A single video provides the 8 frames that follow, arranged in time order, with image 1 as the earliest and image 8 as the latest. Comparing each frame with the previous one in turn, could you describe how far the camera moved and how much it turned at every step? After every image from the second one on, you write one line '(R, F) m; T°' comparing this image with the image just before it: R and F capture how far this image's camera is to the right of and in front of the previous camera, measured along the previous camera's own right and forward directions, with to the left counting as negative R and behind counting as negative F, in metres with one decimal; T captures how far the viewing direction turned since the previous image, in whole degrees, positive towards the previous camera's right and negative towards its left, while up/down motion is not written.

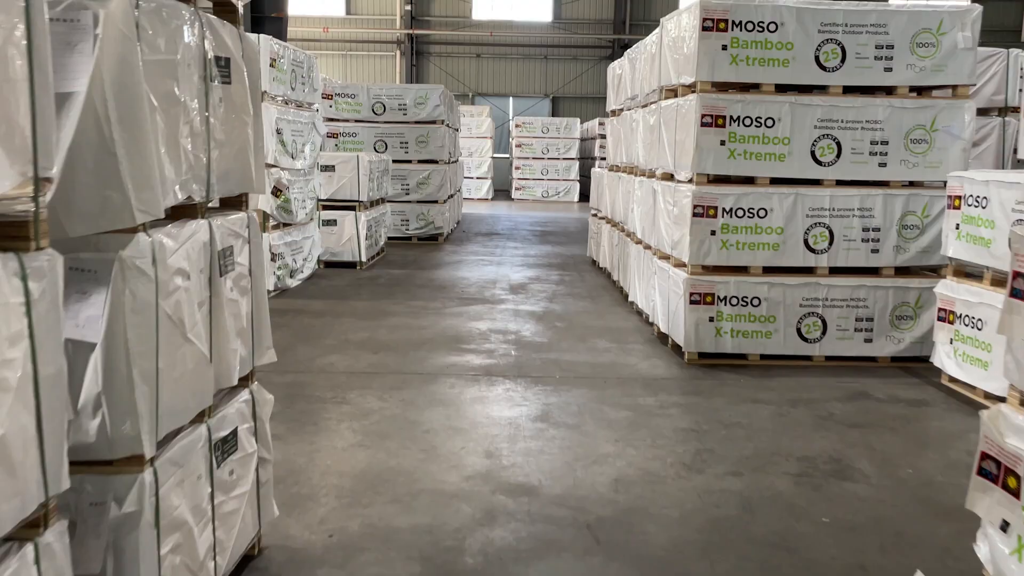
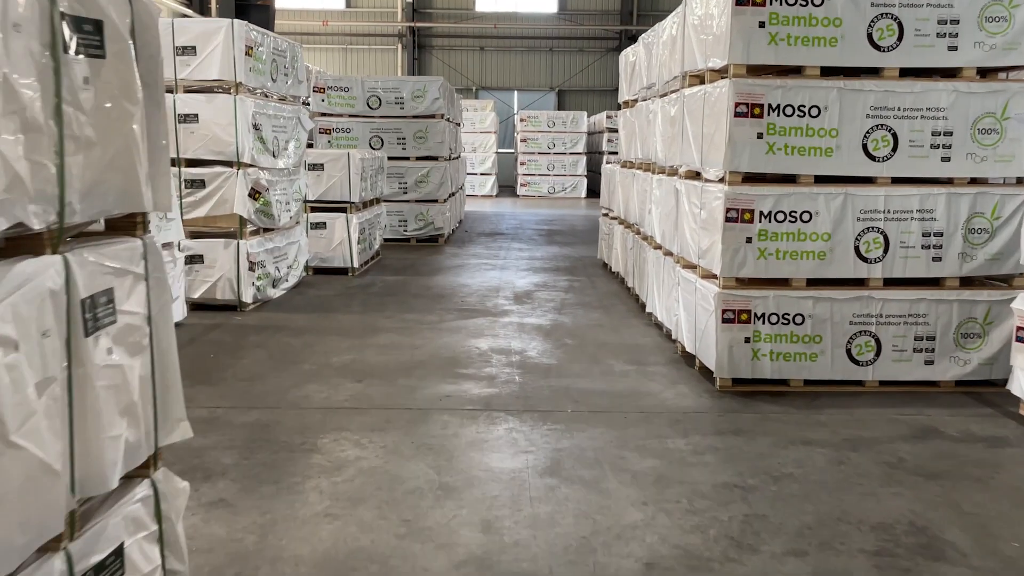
(0.0, +0.7) m; 0°
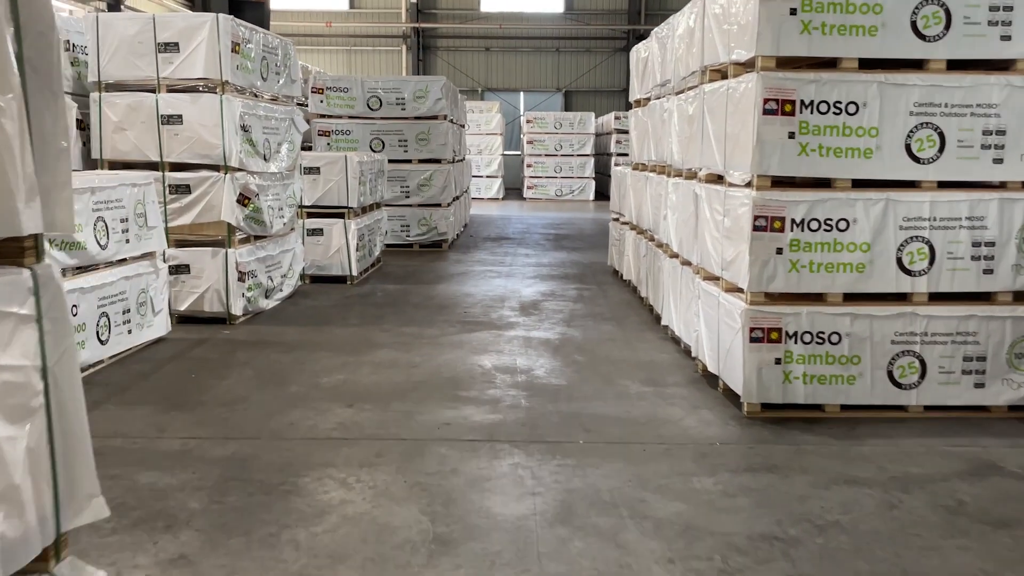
(0.0, +0.4) m; 0°
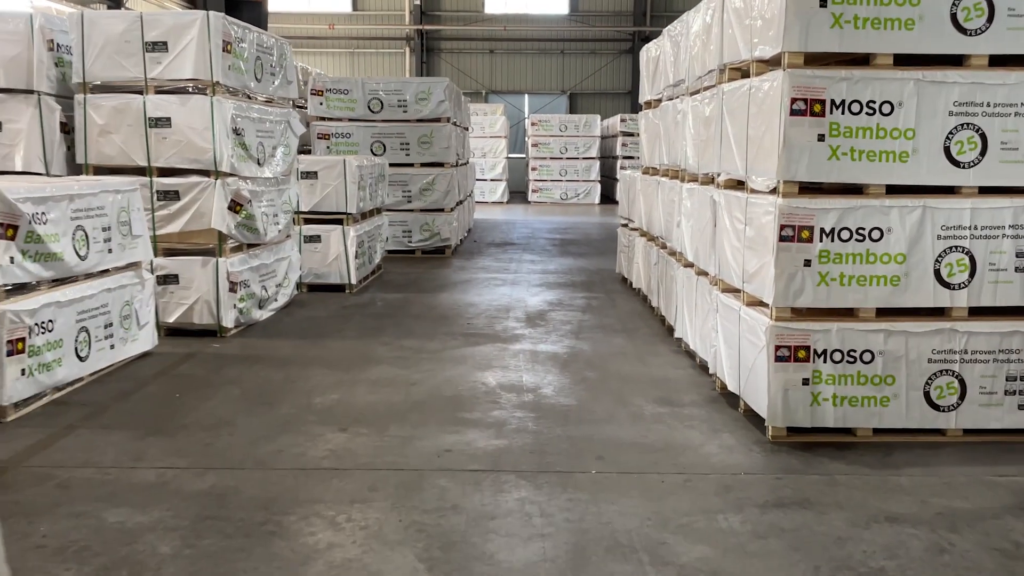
(0.0, +0.3) m; 0°
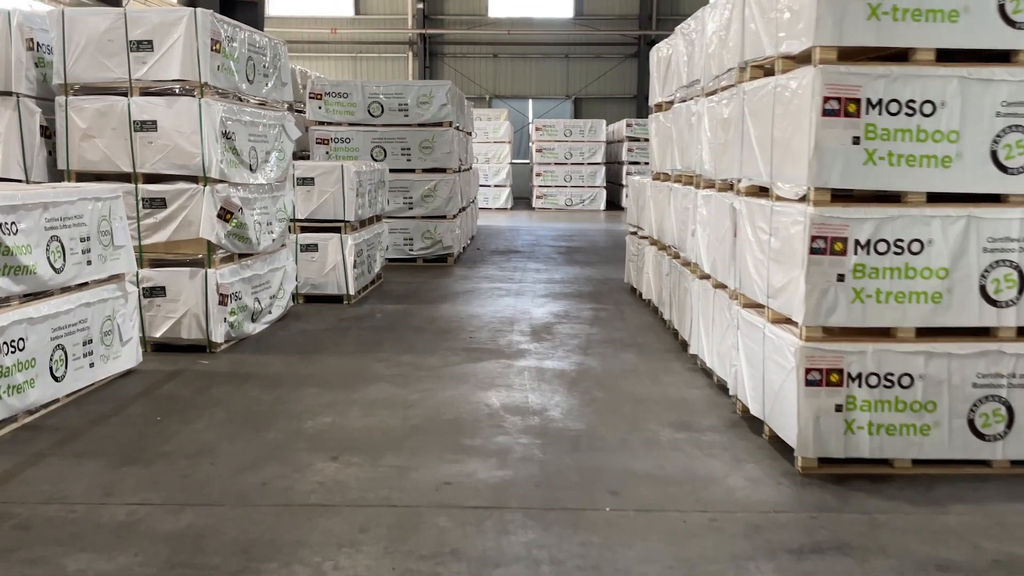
(0.0, +0.3) m; 0°
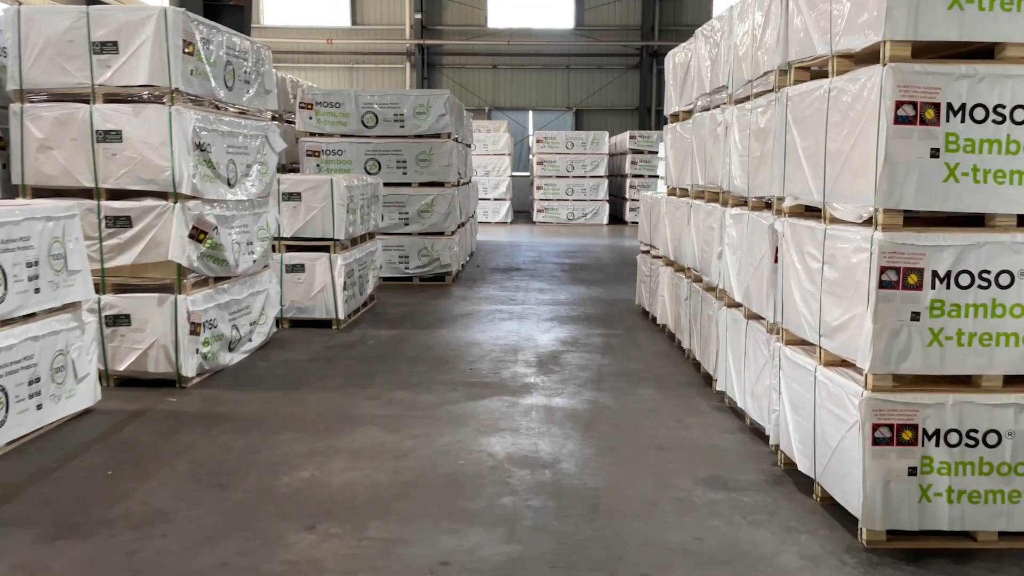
(0.0, +0.6) m; 0°
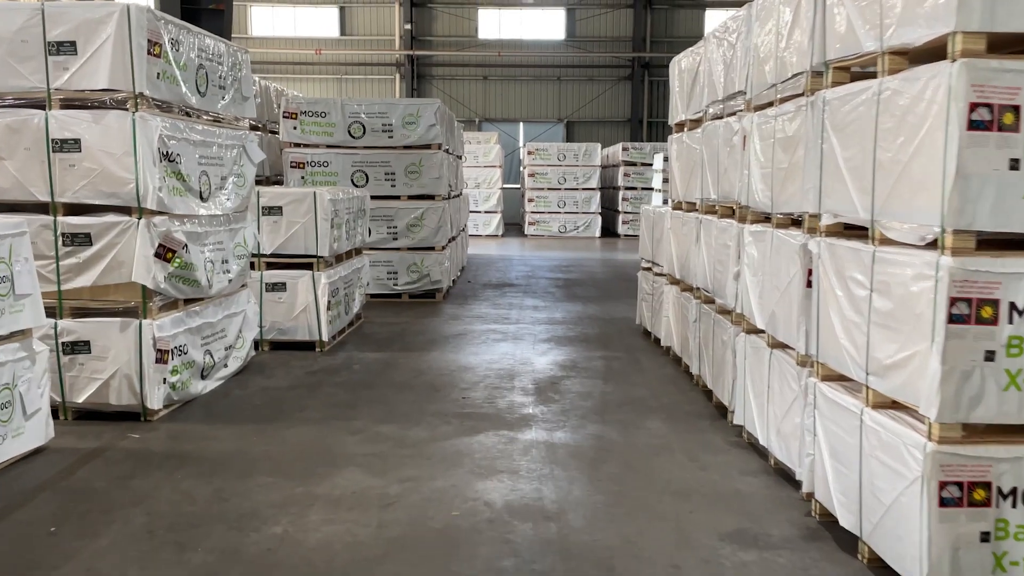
(0.0, +0.4) m; +1°
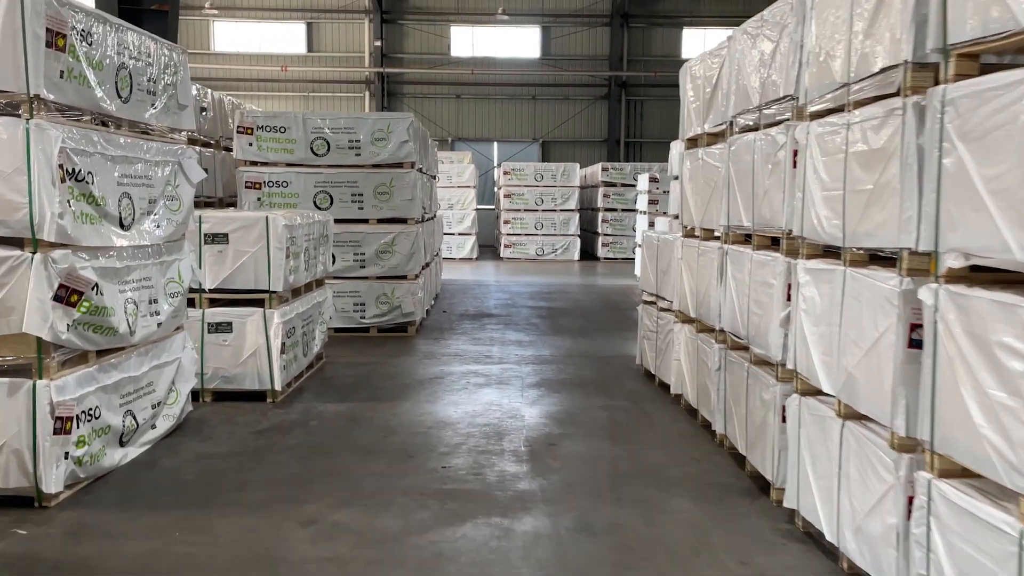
(-0.1, +0.9) m; +2°
